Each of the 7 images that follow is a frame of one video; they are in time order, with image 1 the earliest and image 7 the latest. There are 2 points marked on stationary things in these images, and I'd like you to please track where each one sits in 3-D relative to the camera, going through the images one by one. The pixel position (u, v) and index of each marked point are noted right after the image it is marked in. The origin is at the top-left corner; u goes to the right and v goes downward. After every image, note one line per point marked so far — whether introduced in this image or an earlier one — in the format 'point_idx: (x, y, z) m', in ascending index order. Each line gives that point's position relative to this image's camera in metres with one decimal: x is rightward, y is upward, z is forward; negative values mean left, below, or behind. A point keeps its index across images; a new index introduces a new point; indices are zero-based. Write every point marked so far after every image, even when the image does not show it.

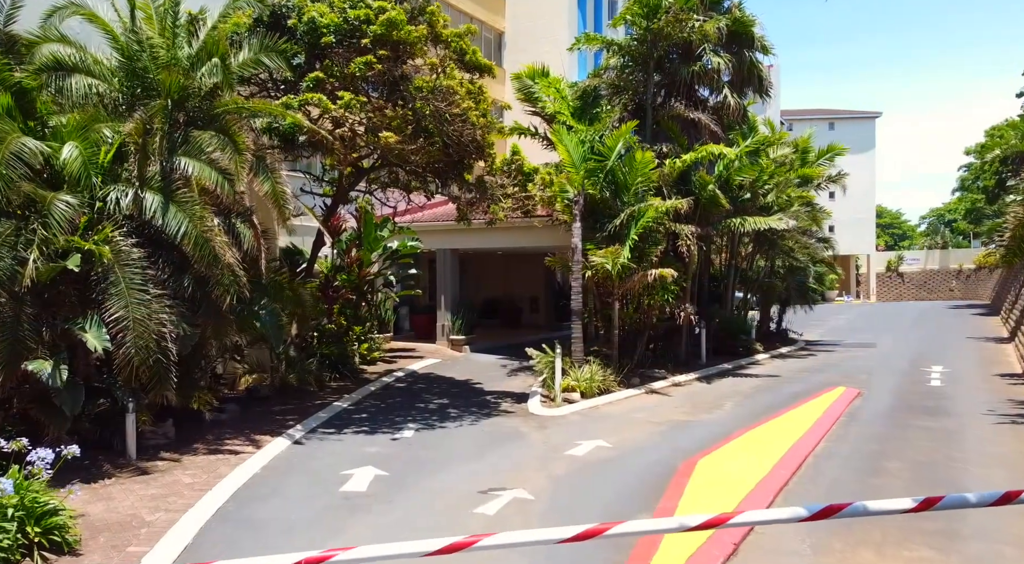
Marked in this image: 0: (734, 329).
0: (+5.8, -1.2, +18.3) m
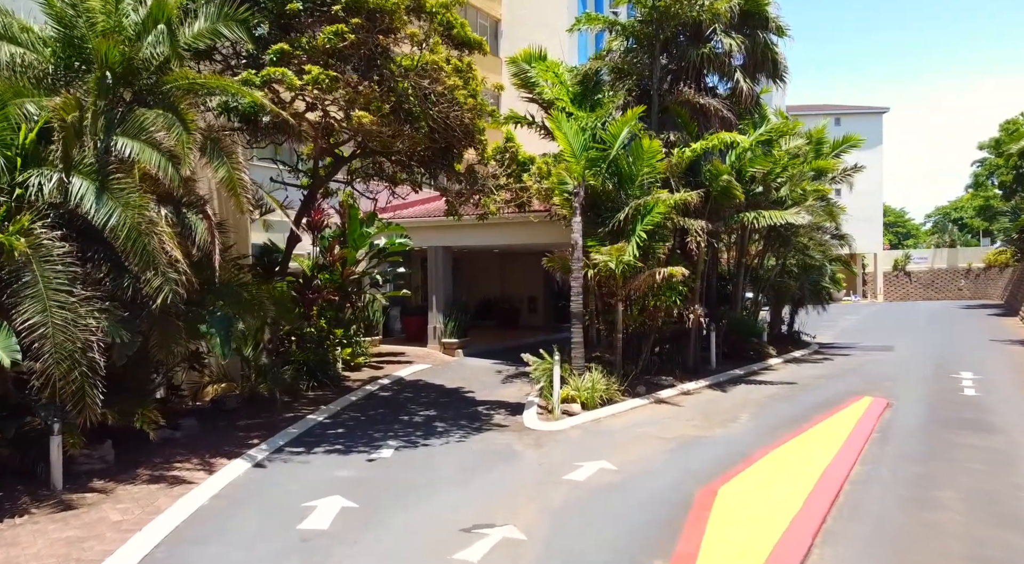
0: (+5.7, -1.2, +17.1) m
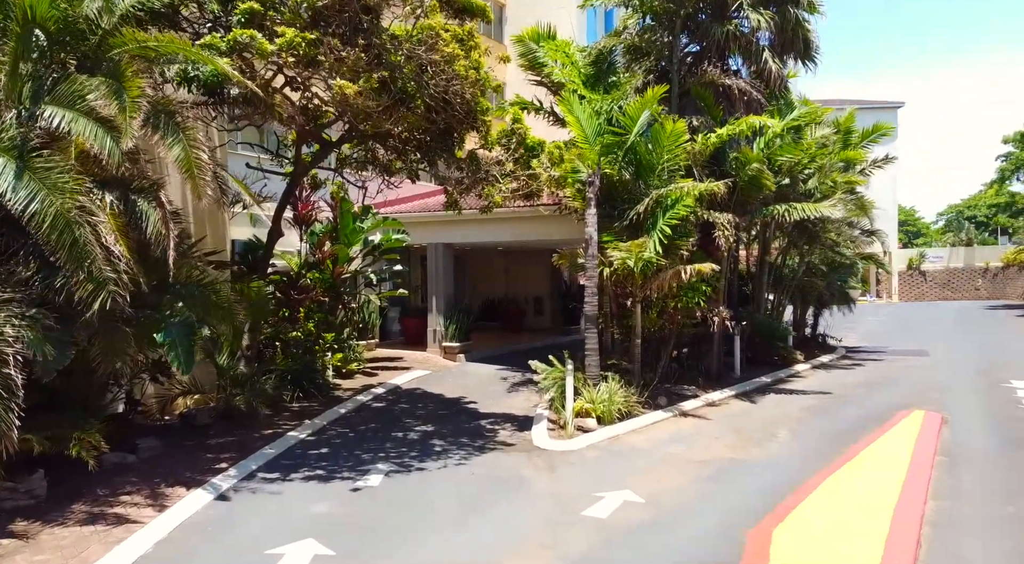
0: (+5.9, -1.2, +15.8) m
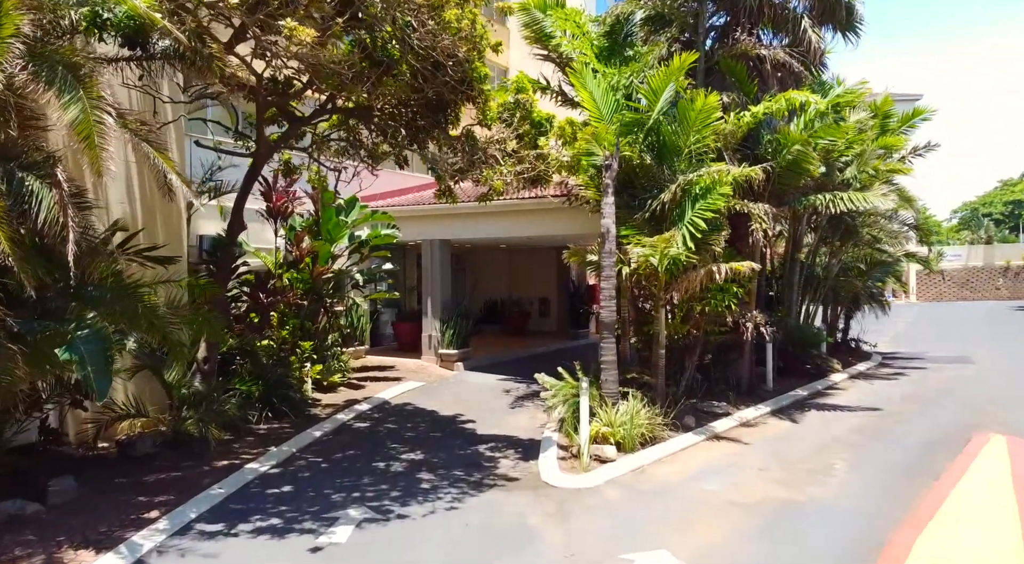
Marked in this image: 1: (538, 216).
0: (+6.0, -1.2, +14.2) m
1: (+0.5, +1.3, +13.6) m
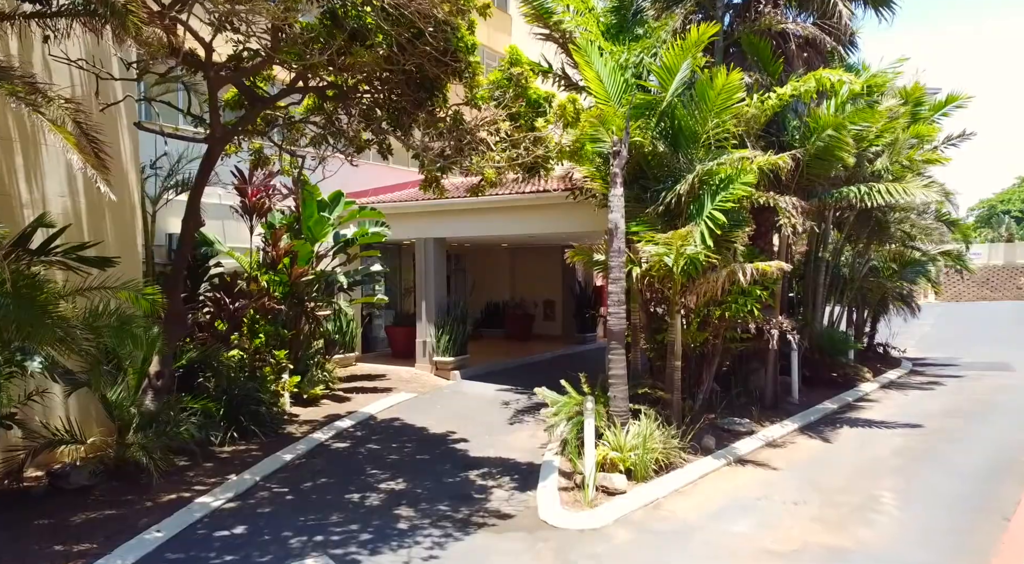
0: (+6.0, -1.2, +13.0) m
1: (+0.5, +1.2, +12.4) m
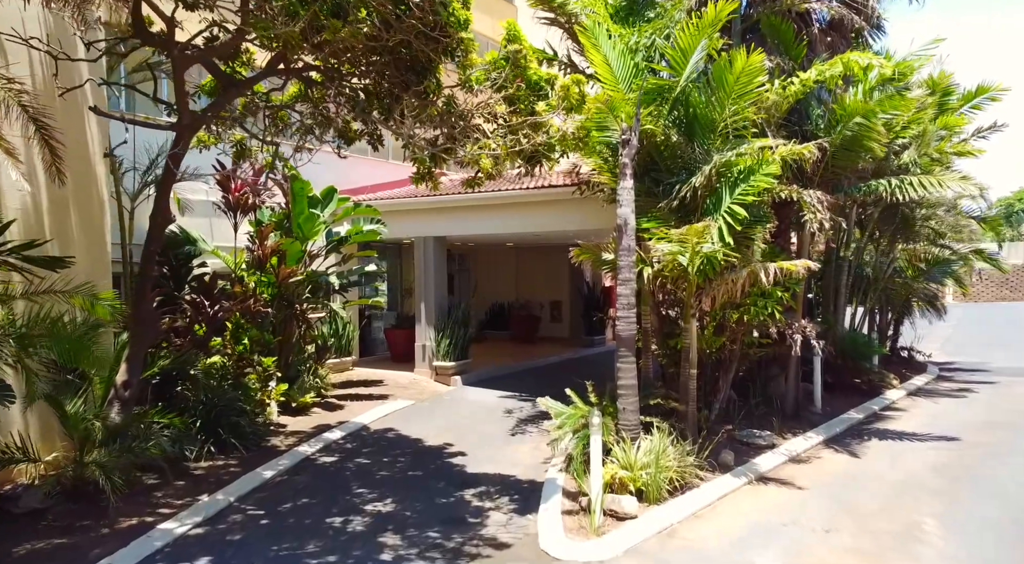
0: (+6.0, -1.2, +12.2) m
1: (+0.5, +1.2, +11.7) m
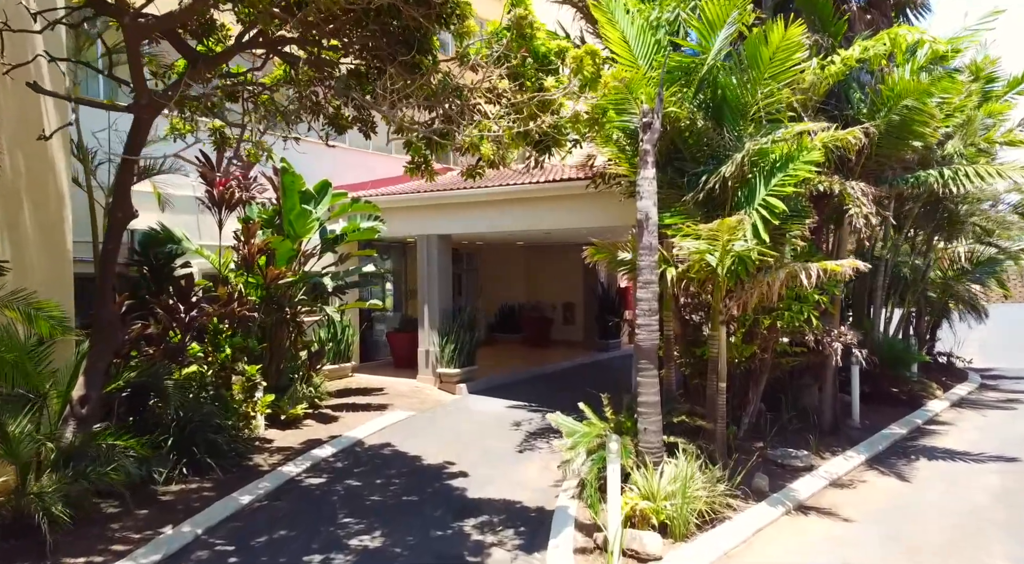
0: (+6.2, -1.3, +11.2) m
1: (+0.7, +1.2, +10.8) m
